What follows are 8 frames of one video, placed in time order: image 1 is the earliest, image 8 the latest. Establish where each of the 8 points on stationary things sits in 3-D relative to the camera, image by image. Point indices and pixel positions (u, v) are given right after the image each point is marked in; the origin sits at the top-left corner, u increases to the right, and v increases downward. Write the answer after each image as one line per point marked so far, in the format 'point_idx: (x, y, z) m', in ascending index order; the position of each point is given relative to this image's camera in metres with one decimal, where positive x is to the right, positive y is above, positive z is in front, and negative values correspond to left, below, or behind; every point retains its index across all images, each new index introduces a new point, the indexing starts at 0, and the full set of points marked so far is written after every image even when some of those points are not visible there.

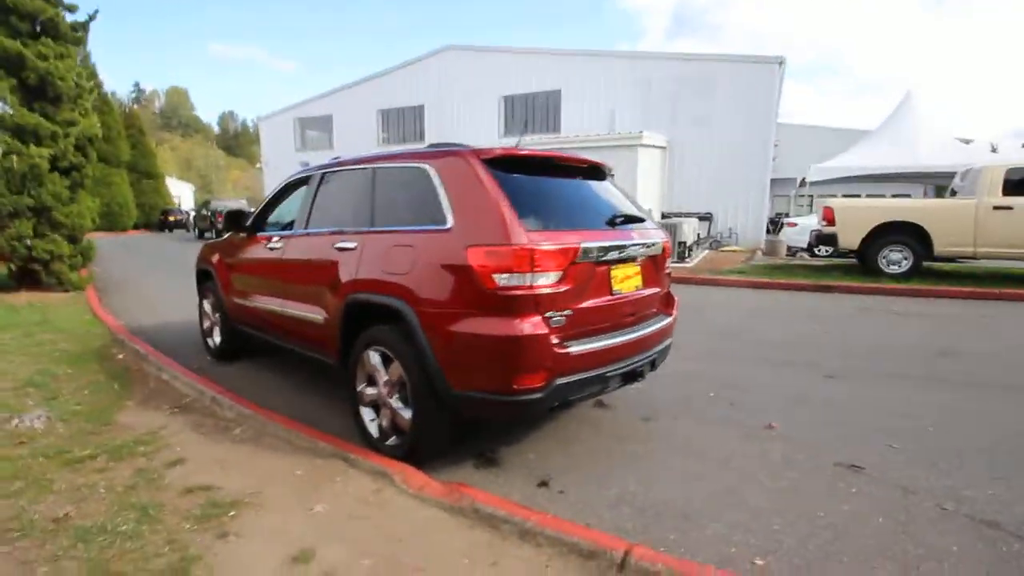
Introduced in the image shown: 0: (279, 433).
0: (-1.8, -1.1, +4.0) m
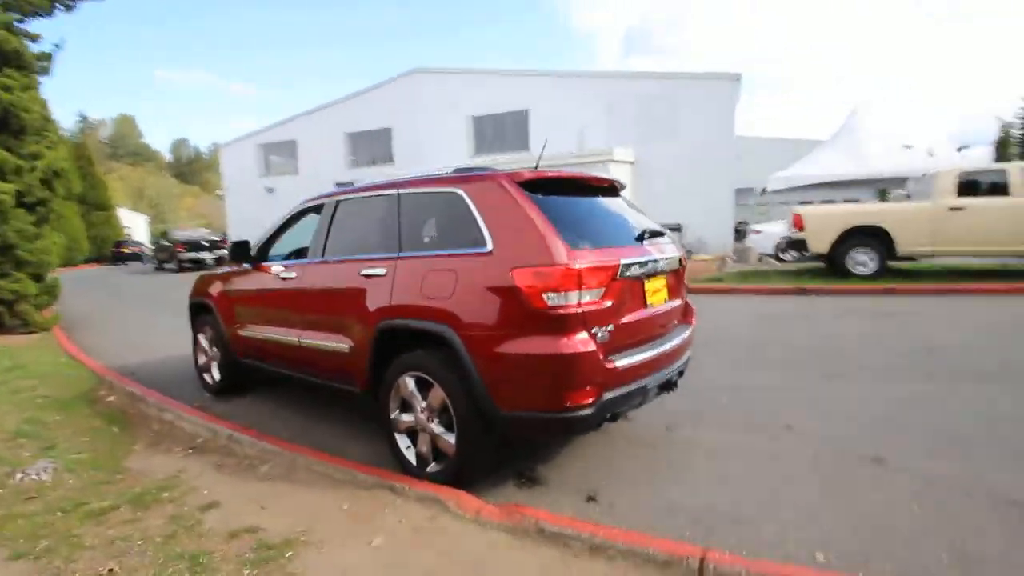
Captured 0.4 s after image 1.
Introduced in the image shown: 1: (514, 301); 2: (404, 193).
0: (-1.5, -1.4, +3.8) m
1: (0.0, -0.1, +3.2) m
2: (-0.9, +0.8, +4.1) m
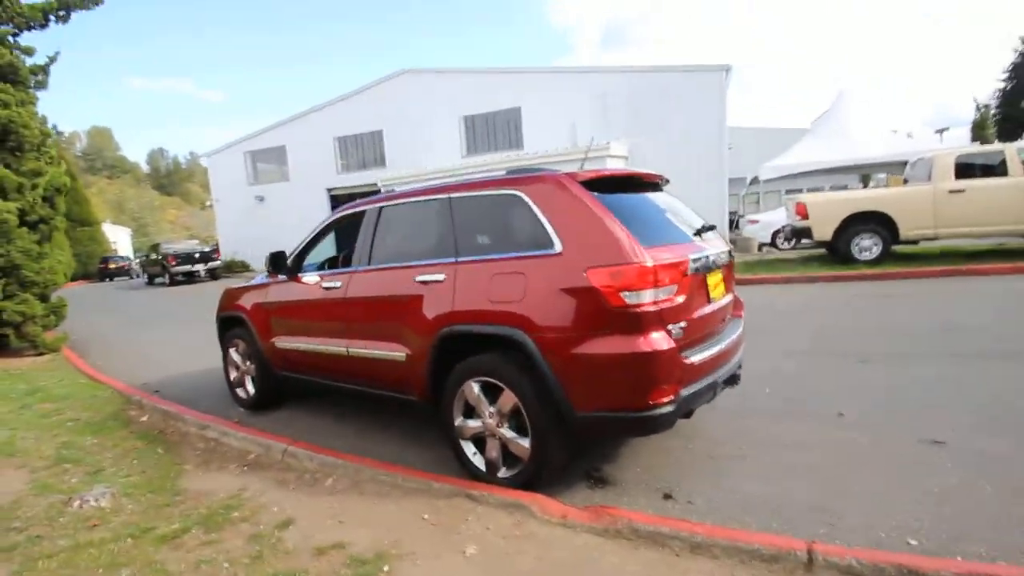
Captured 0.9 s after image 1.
0: (-1.0, -1.4, +3.8) m
1: (+0.5, -0.1, +3.2) m
2: (-0.4, +0.7, +4.0) m
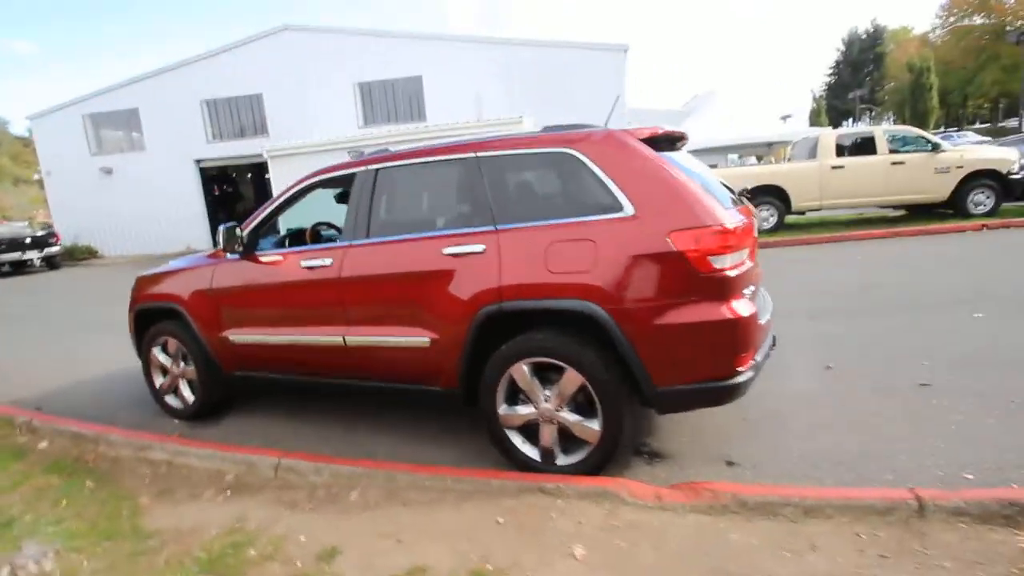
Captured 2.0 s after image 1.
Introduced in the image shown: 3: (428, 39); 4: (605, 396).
0: (-0.6, -1.3, +3.3) m
1: (+1.0, +0.1, +2.9) m
2: (-0.2, +0.9, +3.5) m
3: (-3.3, +9.7, +19.8) m
4: (+0.6, -0.7, +3.1) m
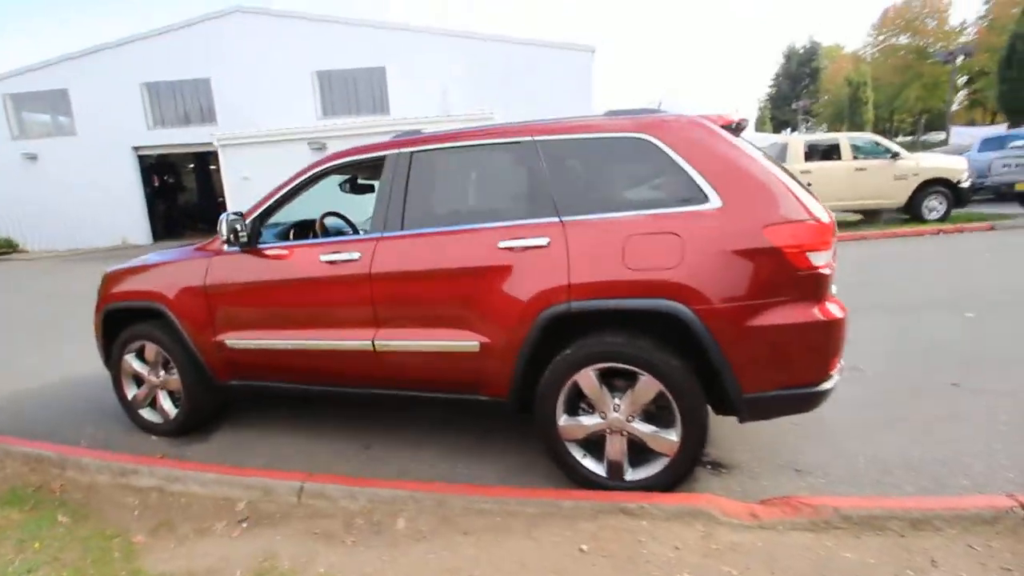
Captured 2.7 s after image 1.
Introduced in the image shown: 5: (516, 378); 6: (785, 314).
0: (-0.2, -1.2, +2.9) m
1: (+1.4, +0.1, +2.7) m
2: (+0.2, +0.9, +3.2) m
3: (-4.5, +9.7, +19.0) m
4: (+1.0, -0.7, +2.9) m
5: (0.0, -0.6, +3.2) m
6: (+1.5, -0.1, +2.7) m
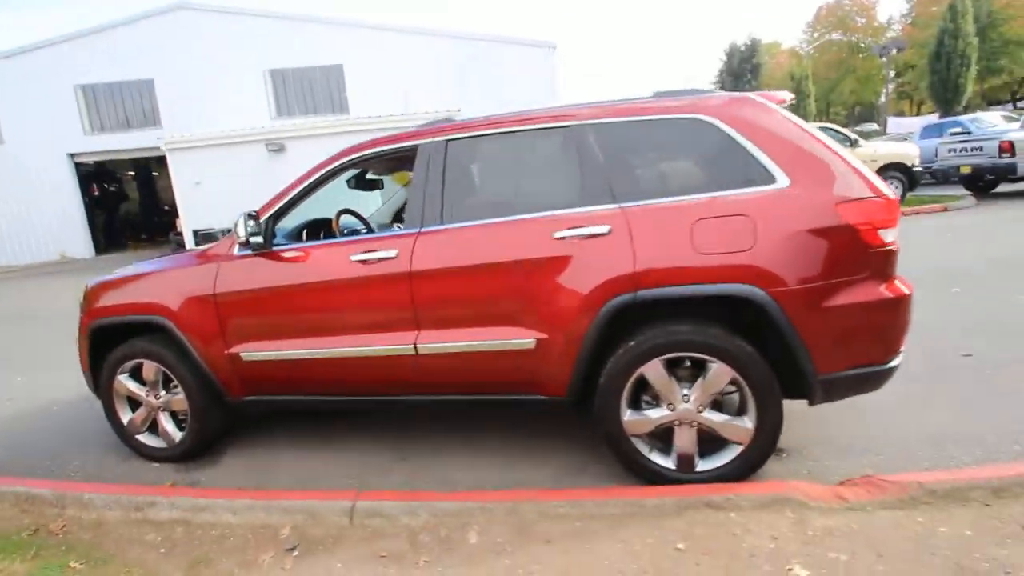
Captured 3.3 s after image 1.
0: (+0.2, -1.2, +2.7) m
1: (+1.7, +0.2, +2.7) m
2: (+0.5, +1.0, +3.0) m
3: (-5.9, +9.5, +18.4) m
4: (+1.4, -0.6, +2.8) m
5: (+0.4, -0.5, +3.0) m
6: (+1.8, 0.0, +2.7) m
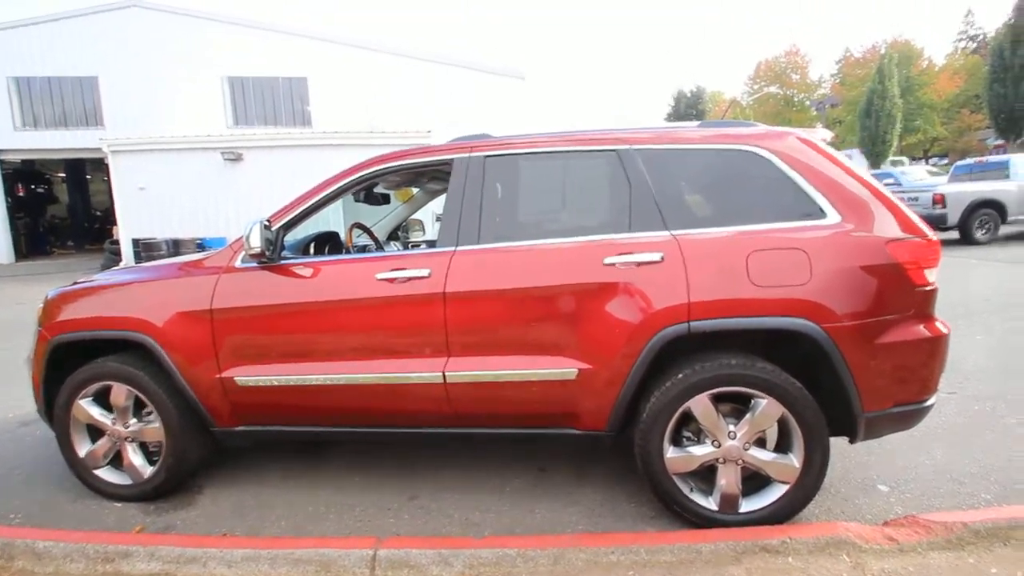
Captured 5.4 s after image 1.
0: (+0.4, -1.3, +2.5) m
1: (+2.0, 0.0, +2.7) m
2: (+0.7, +0.8, +3.0) m
3: (-6.9, +8.9, +18.1) m
4: (+1.6, -0.8, +2.7) m
5: (+0.6, -0.7, +2.9) m
6: (+2.1, -0.2, +2.7) m
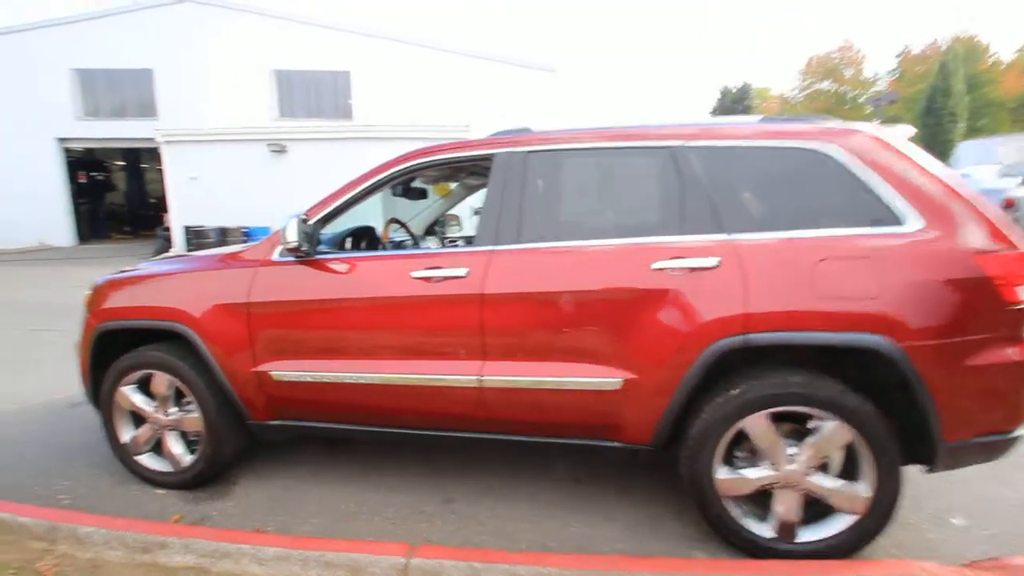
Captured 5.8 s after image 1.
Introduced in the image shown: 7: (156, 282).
0: (+0.6, -1.4, +2.4) m
1: (+2.2, 0.0, +2.4) m
2: (+1.0, +0.8, +2.8) m
3: (-5.3, +9.2, +18.2) m
4: (+1.8, -0.8, +2.5) m
5: (+0.8, -0.7, +2.7) m
6: (+2.3, -0.3, +2.4) m
7: (-2.3, 0.0, +3.3) m
